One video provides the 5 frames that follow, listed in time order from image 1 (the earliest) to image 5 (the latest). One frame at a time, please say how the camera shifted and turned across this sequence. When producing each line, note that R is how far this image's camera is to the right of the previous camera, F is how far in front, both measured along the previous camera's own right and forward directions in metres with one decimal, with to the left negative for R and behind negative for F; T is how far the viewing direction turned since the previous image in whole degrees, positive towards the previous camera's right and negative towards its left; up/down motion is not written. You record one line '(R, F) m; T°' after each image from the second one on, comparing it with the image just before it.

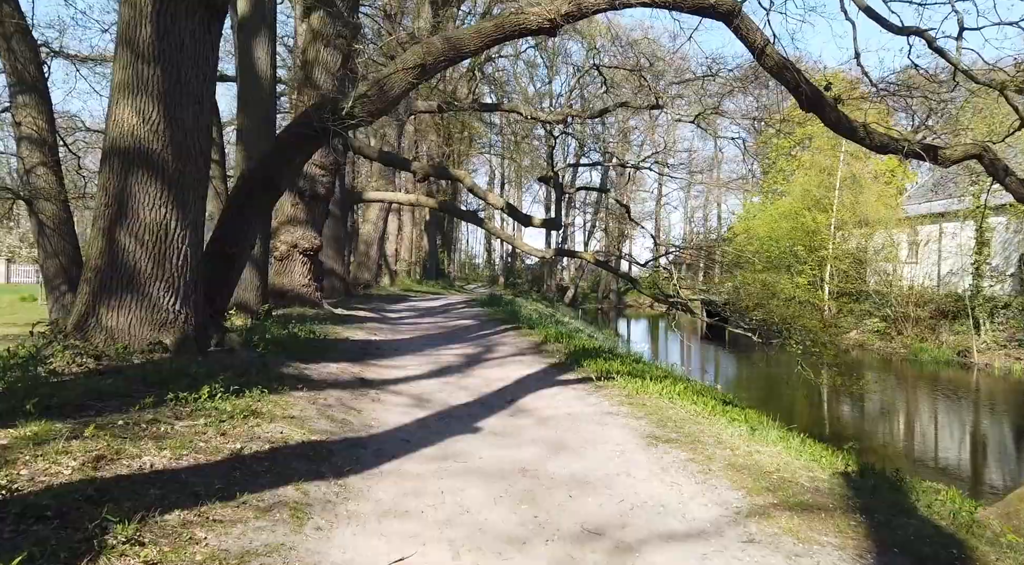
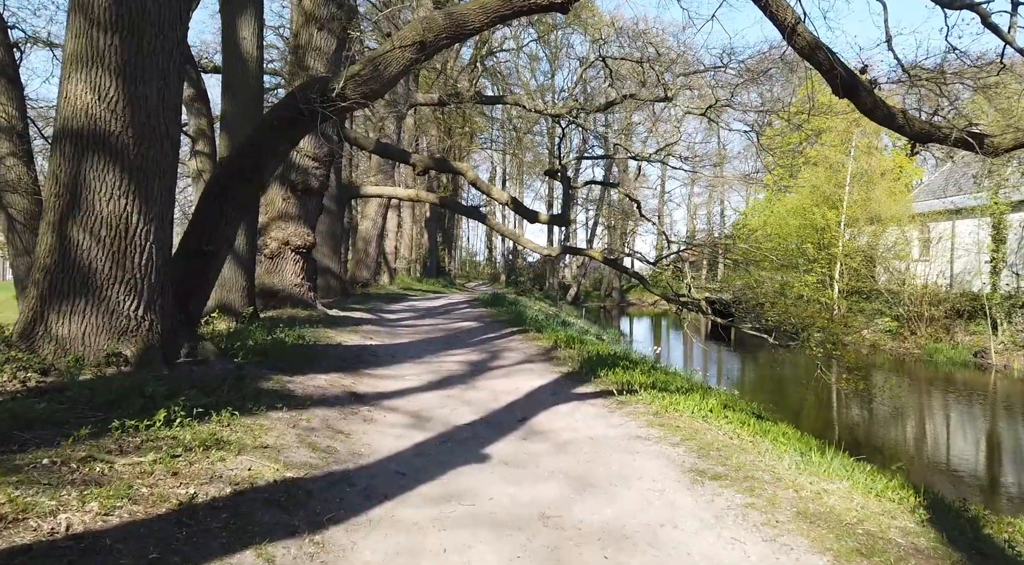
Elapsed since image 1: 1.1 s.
(-0.1, +0.9) m; 0°
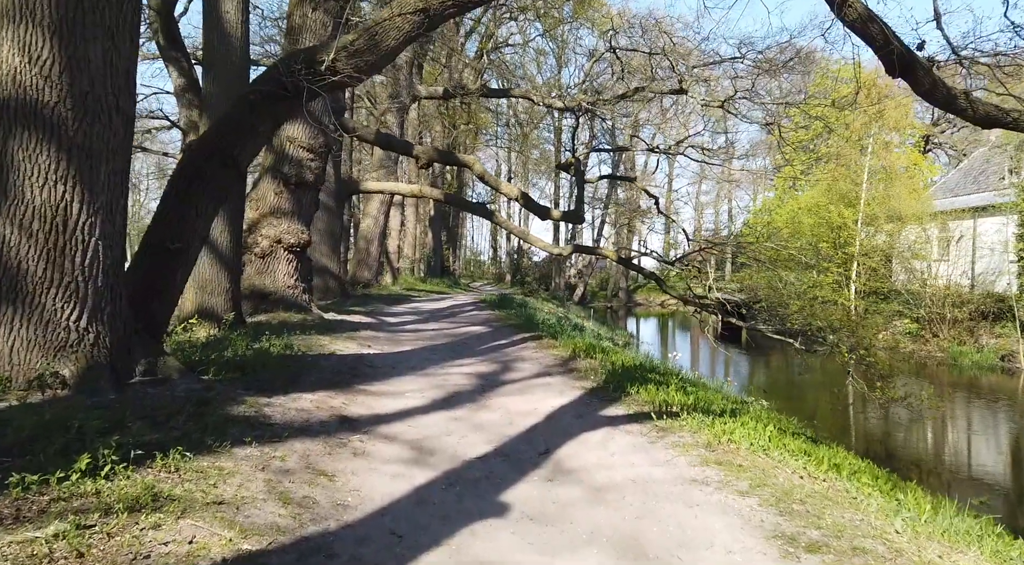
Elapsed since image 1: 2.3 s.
(-0.1, +1.1) m; 0°
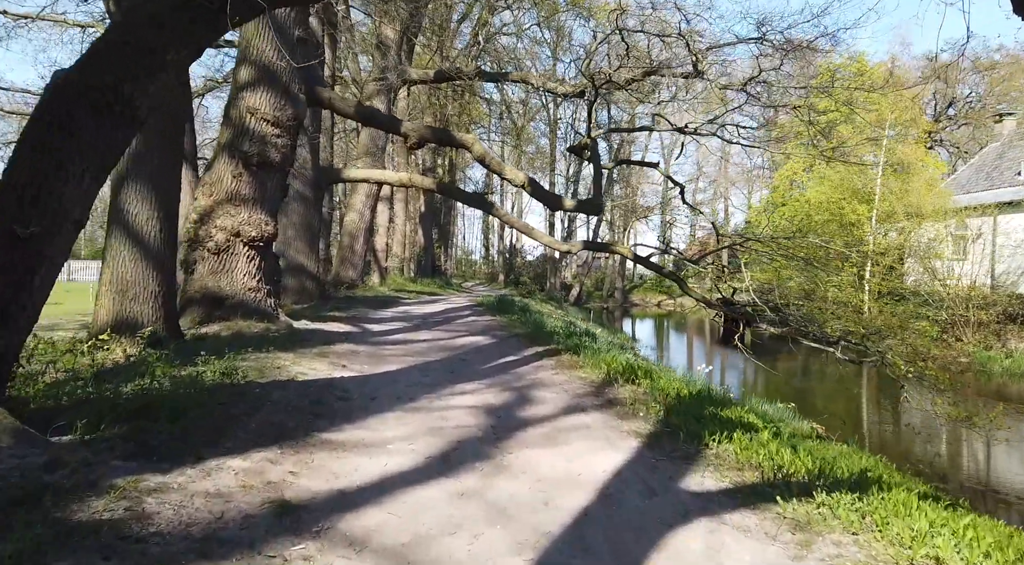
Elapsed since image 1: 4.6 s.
(-0.2, +2.3) m; +1°
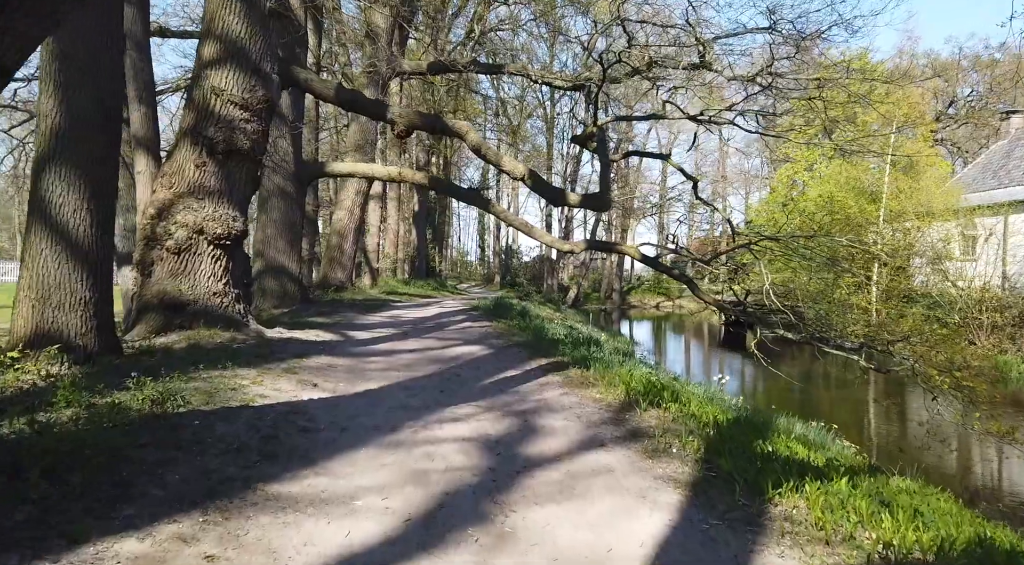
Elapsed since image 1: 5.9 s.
(0.0, +1.2) m; 0°
